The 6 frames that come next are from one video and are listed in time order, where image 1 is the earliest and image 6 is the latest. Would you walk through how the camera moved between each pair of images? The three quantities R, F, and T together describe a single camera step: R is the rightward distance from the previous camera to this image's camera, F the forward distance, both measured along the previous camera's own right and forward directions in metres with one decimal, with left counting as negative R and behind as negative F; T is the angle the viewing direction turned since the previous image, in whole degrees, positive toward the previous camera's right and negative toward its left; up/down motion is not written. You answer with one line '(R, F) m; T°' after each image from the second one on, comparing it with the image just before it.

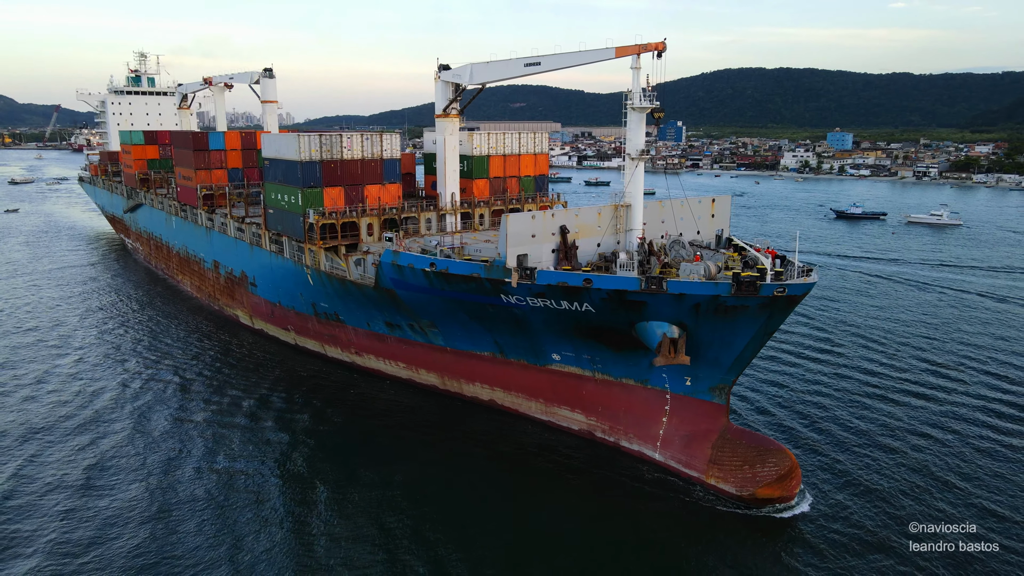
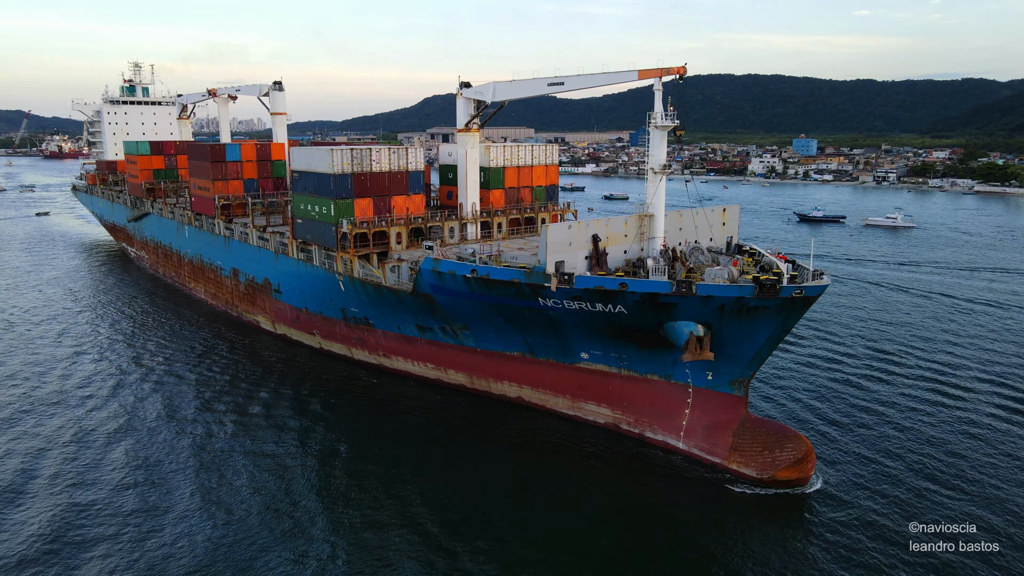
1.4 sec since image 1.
(-1.4, -1.1) m; +2°
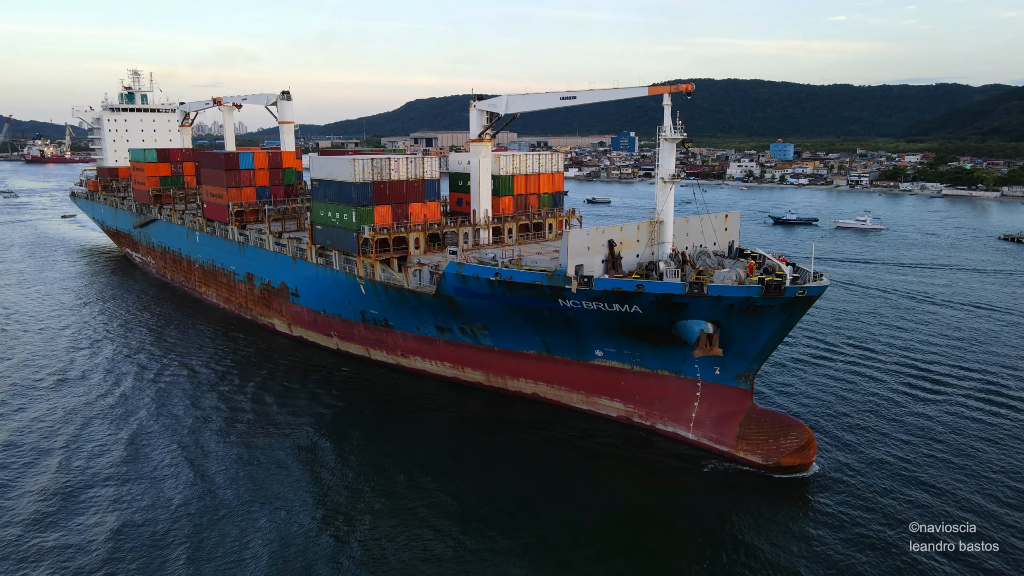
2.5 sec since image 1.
(-0.9, -1.0) m; +1°
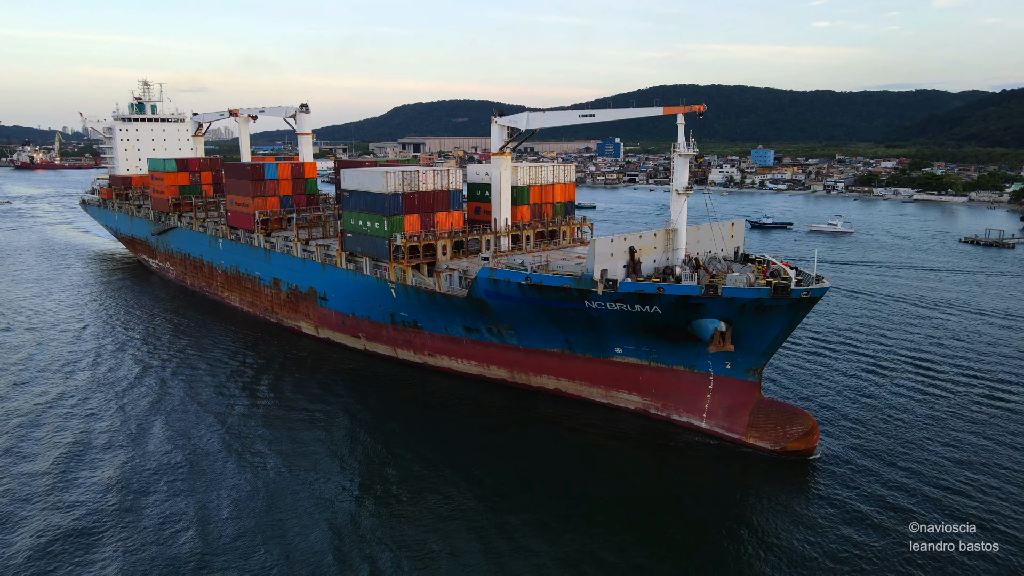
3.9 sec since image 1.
(-1.1, -1.5) m; +1°
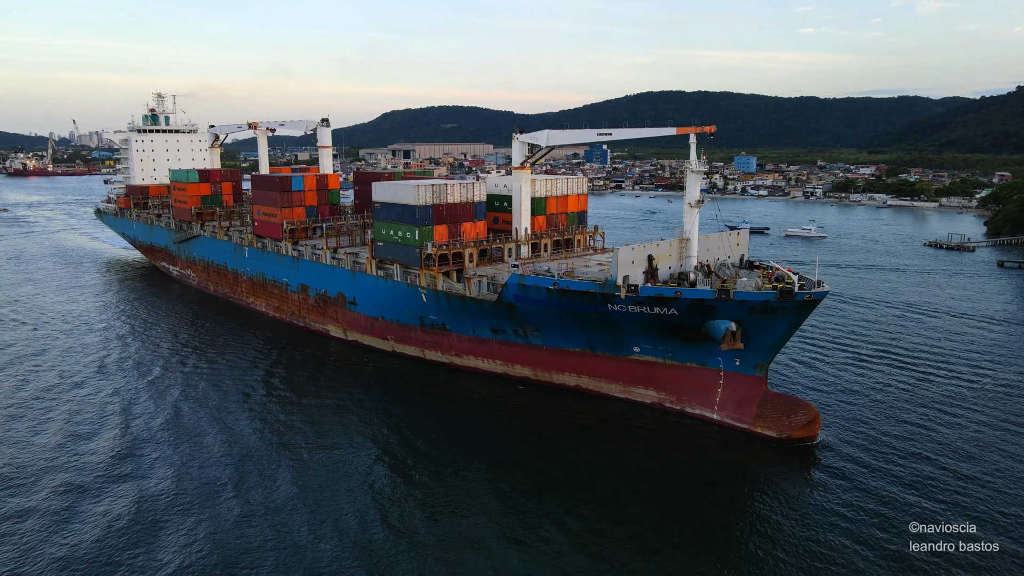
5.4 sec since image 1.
(-1.2, -1.7) m; +1°
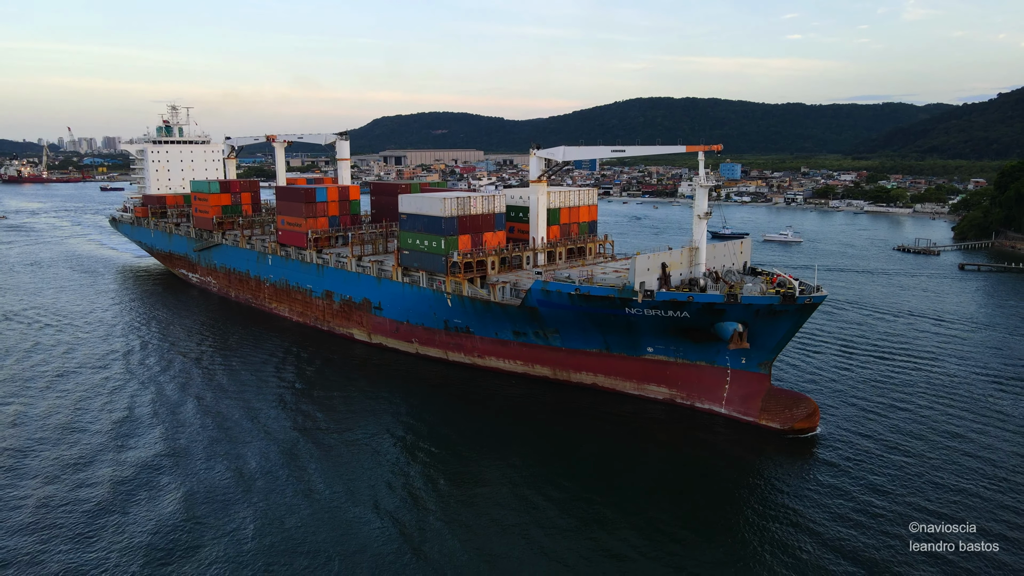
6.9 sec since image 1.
(-1.1, -1.7) m; +1°
